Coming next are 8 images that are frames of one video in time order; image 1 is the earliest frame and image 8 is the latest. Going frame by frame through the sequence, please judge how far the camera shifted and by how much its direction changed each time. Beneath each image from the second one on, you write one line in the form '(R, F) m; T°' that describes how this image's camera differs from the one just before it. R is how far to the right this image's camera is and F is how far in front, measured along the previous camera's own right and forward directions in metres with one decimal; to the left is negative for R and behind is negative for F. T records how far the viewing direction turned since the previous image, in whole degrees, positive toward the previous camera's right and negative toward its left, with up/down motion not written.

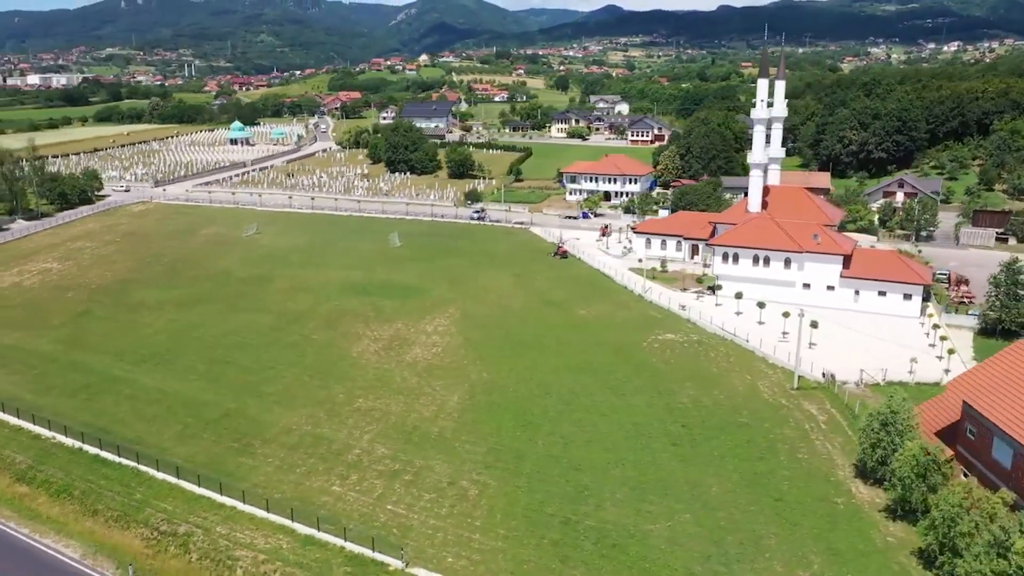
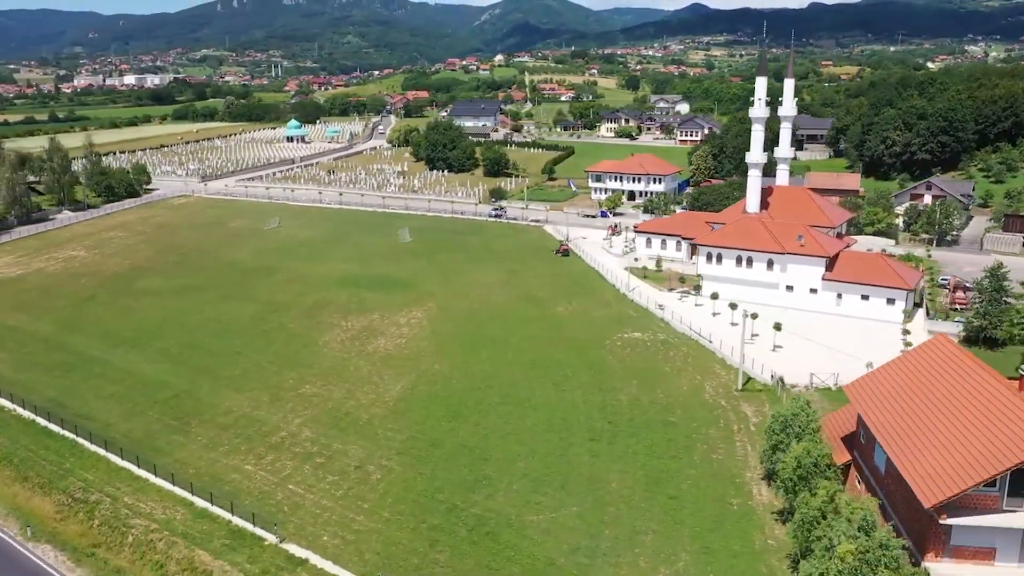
(+5.3, -0.3) m; -6°
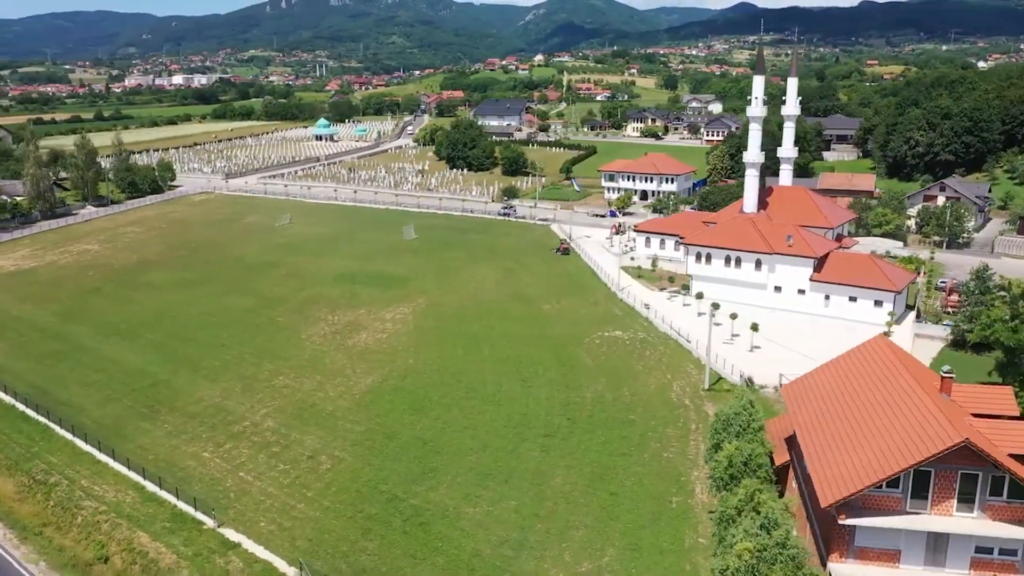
(+2.9, -0.2) m; -3°
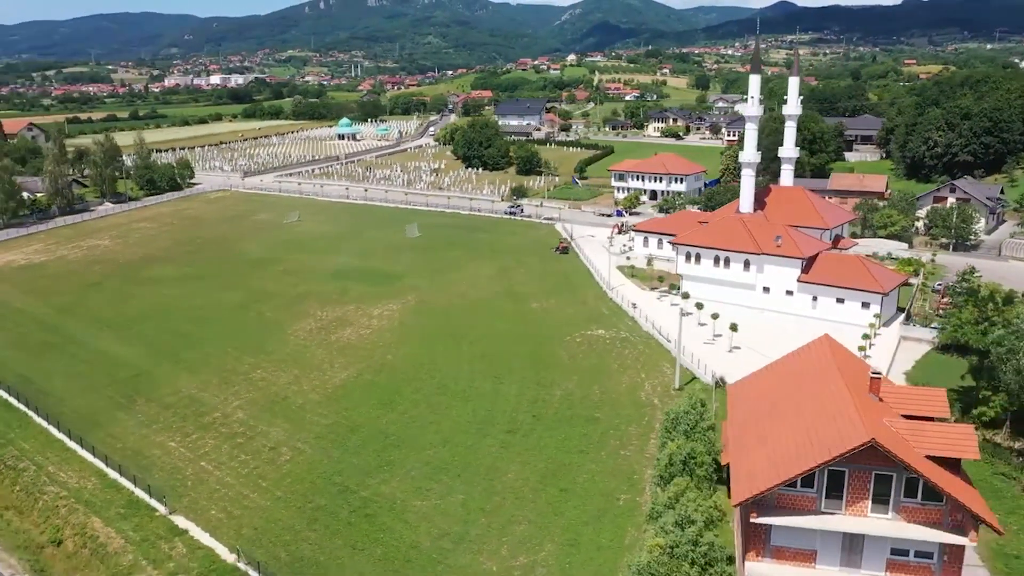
(+2.4, -0.2) m; -2°
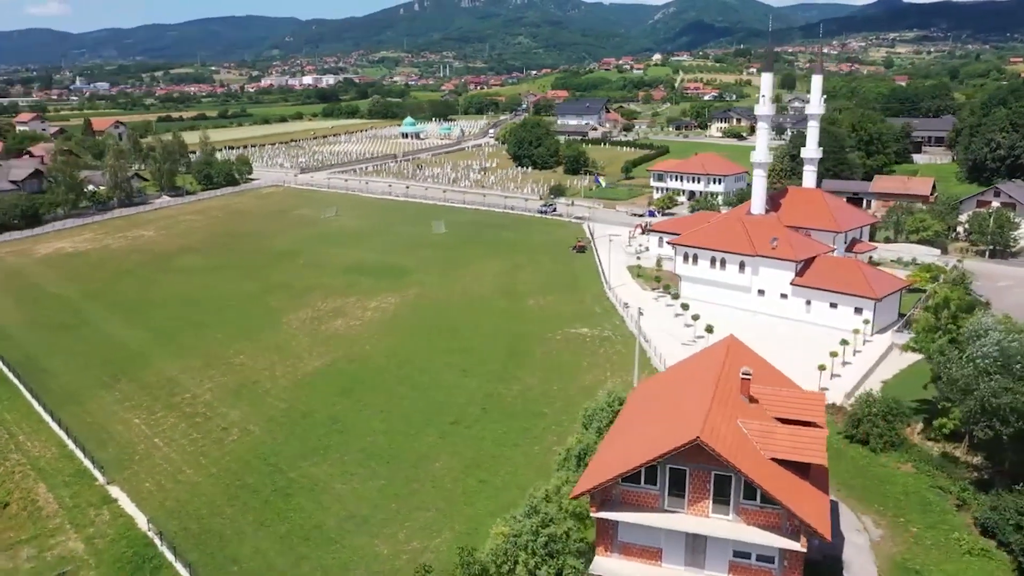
(+4.9, -0.2) m; -6°
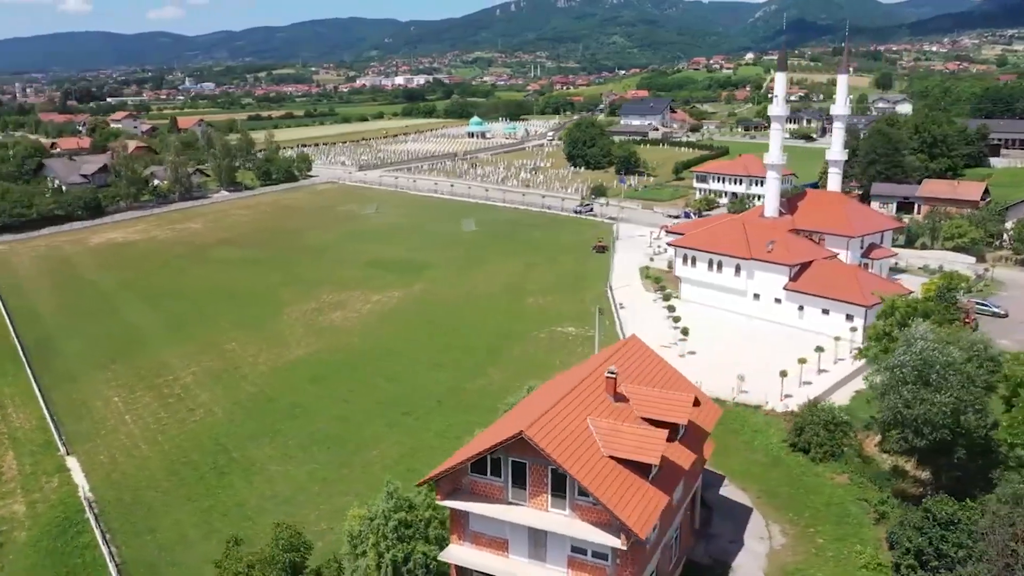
(+4.9, -0.2) m; -6°
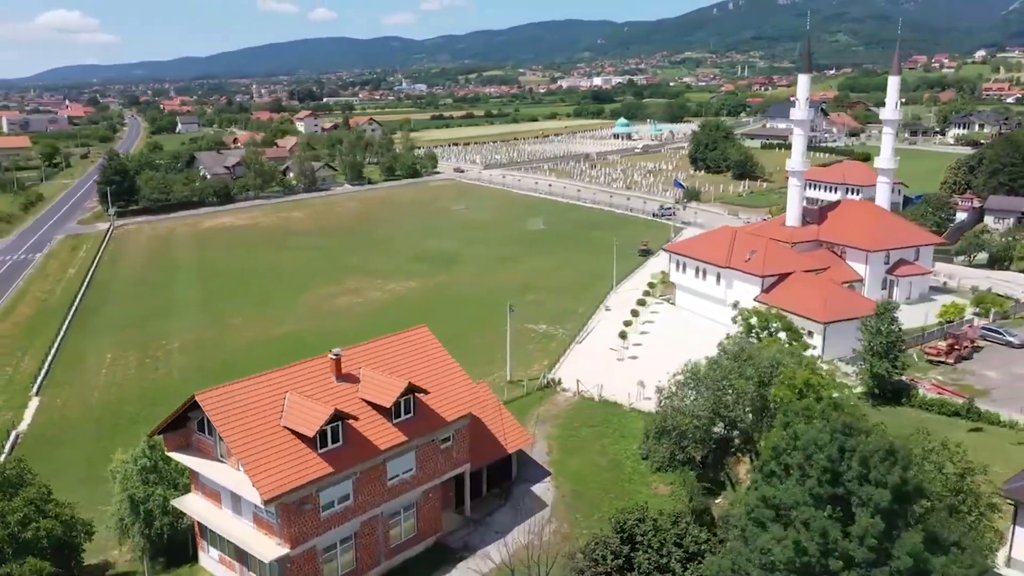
(+11.0, 0.0) m; -14°
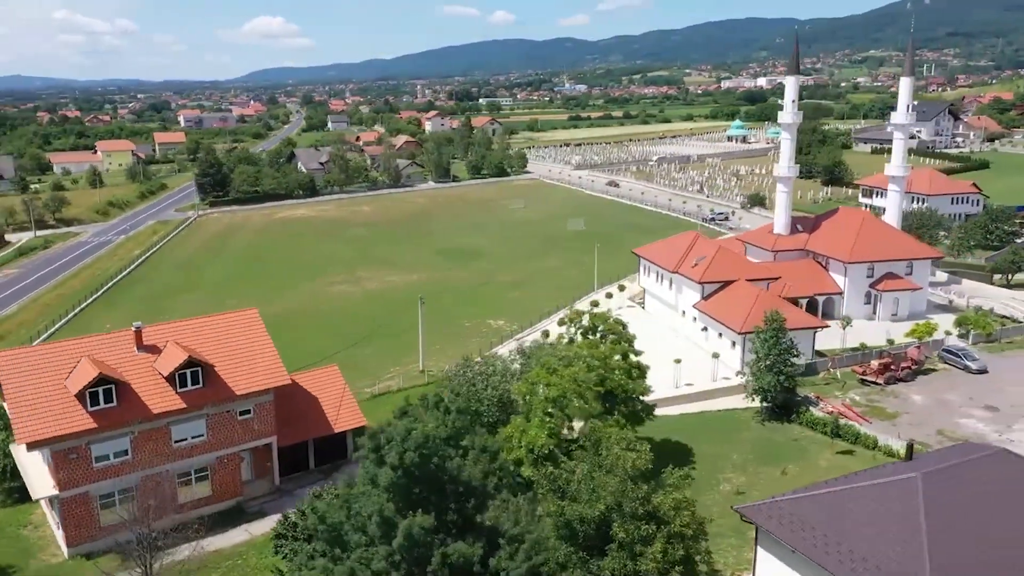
(+10.0, -0.1) m; -12°
